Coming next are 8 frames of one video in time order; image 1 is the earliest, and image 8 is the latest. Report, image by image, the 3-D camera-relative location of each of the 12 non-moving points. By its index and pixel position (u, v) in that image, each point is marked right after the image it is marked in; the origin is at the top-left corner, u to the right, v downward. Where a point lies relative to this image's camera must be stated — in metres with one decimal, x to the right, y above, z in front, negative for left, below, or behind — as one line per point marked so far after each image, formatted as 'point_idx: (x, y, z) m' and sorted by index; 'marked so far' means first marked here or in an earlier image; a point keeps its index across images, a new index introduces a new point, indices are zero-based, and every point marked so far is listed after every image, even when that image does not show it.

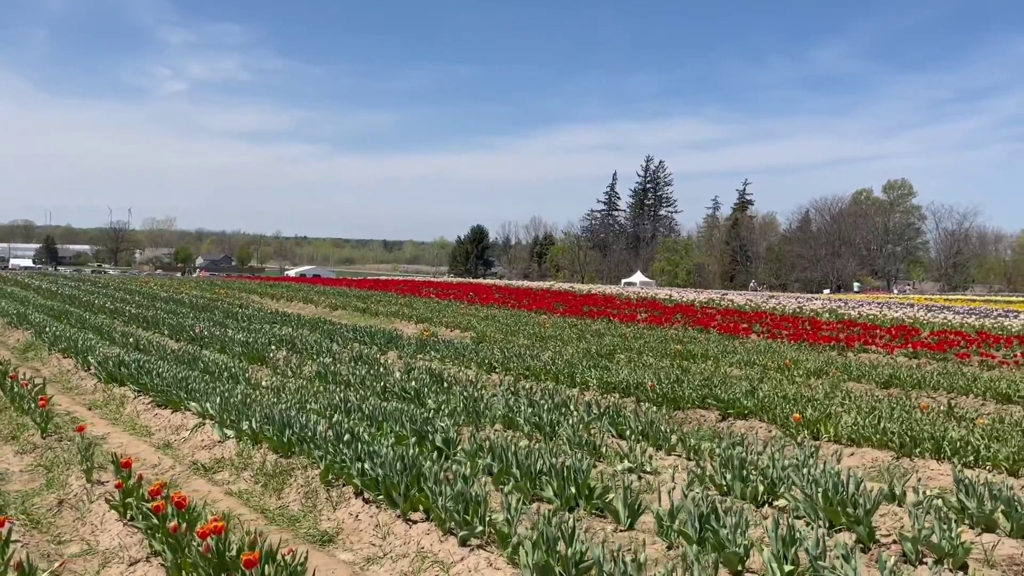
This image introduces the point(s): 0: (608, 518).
0: (+0.4, -1.0, +3.6) m
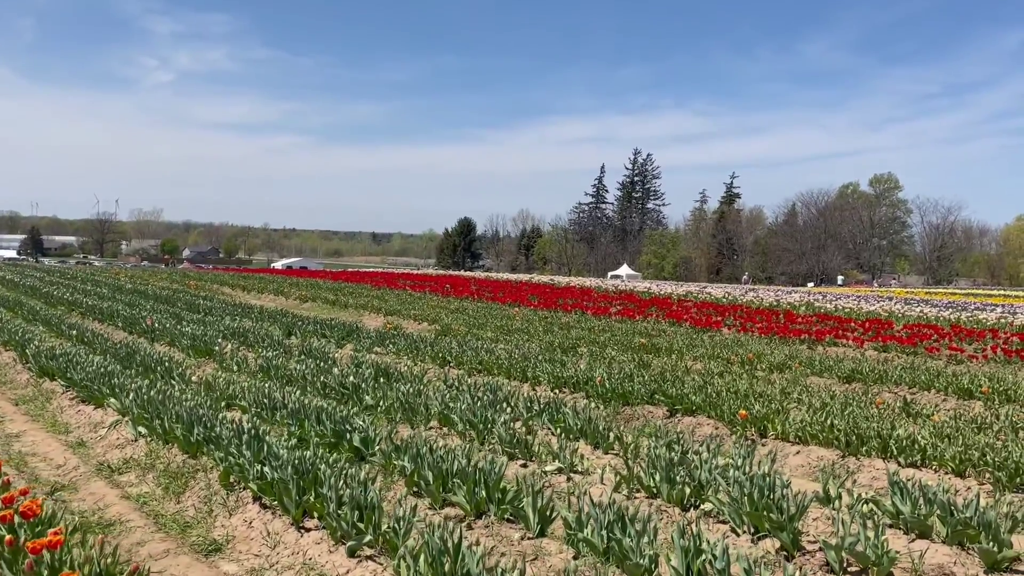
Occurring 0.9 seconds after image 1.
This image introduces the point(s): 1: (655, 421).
0: (0.0, -1.0, +3.3) m
1: (+1.0, -1.0, +5.7) m
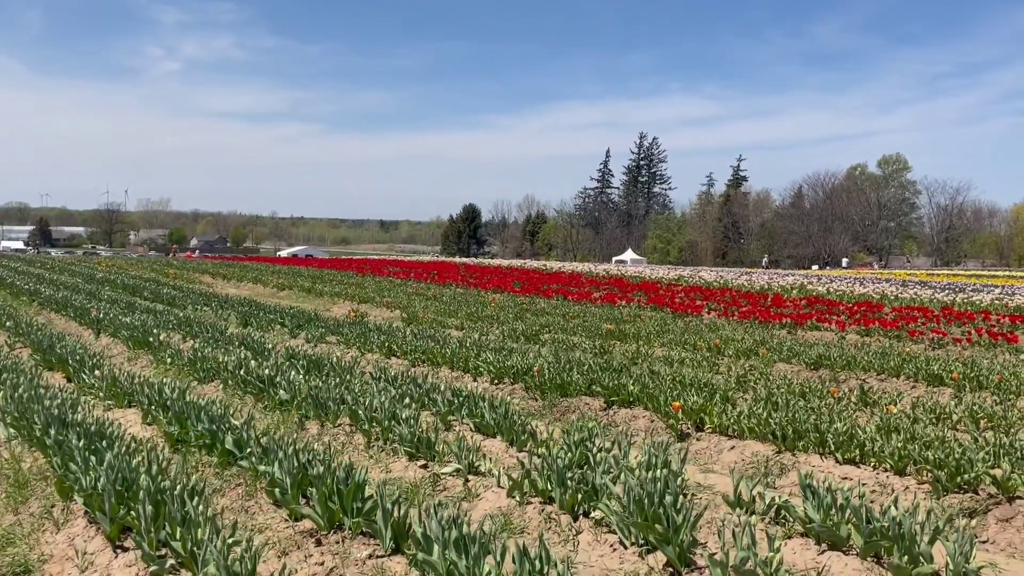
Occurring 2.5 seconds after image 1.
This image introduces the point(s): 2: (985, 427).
0: (-0.5, -0.9, +3.0) m
1: (+0.5, -0.9, +5.3) m
2: (+3.0, -0.9, +5.2) m
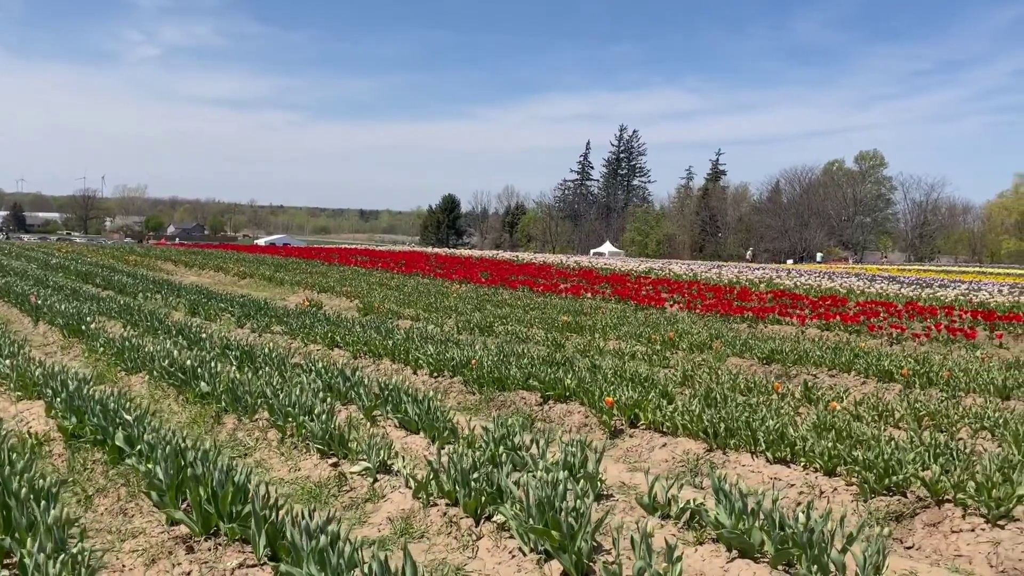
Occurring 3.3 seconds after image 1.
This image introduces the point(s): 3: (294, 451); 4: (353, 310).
0: (-0.9, -0.9, +2.7) m
1: (+0.1, -0.8, +5.2) m
2: (+2.5, -0.8, +5.1) m
3: (-1.1, -0.8, +4.1) m
4: (-2.2, -0.3, +11.2) m
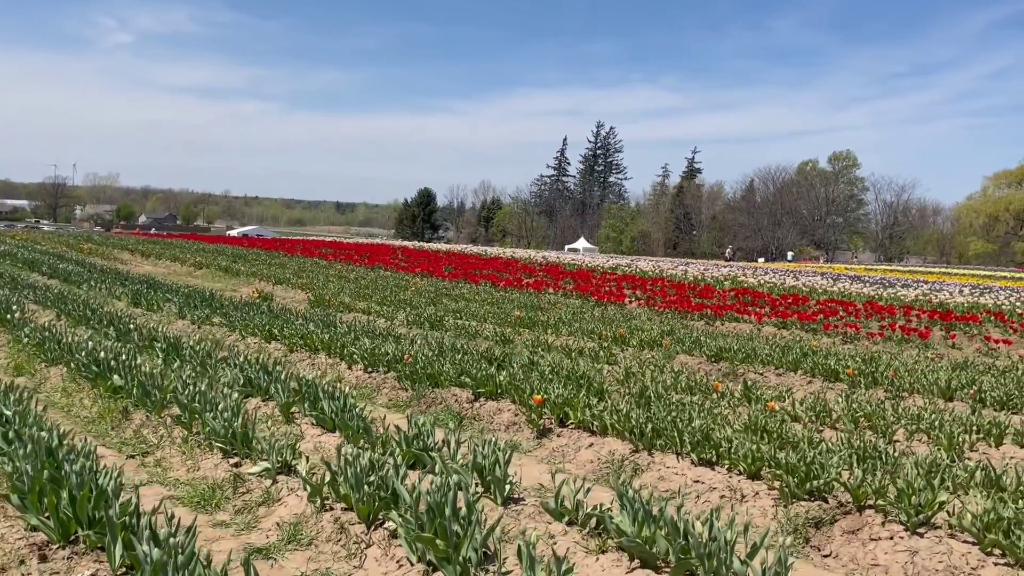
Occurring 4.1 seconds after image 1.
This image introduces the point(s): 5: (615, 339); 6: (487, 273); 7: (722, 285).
0: (-1.3, -0.8, +2.5) m
1: (-0.4, -0.8, +5.0) m
2: (+2.1, -0.8, +5.0) m
3: (-1.5, -0.8, +3.9) m
4: (-2.8, -0.2, +10.9) m
5: (+1.1, -0.5, +8.5) m
6: (-0.6, +0.3, +18.3) m
7: (+4.8, +0.1, +18.6) m
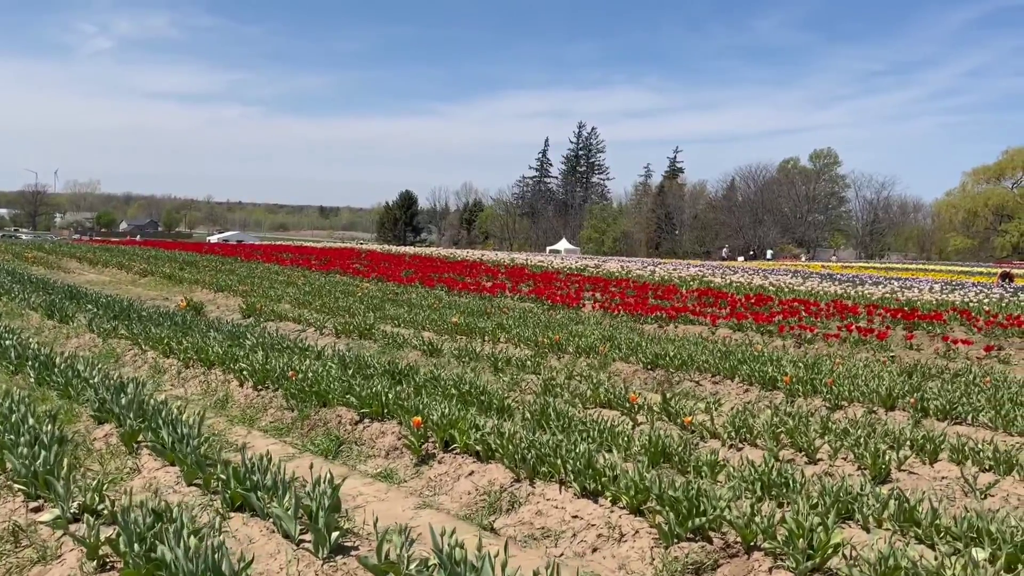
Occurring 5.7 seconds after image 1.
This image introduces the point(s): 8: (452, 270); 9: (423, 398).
0: (-1.8, -0.9, +2.0) m
1: (-1.0, -0.8, +4.5) m
2: (+1.5, -0.9, +4.5) m
3: (-2.1, -0.8, +3.4) m
4: (-3.5, -0.3, +10.4) m
5: (+0.4, -0.6, +8.1) m
6: (-1.4, +0.2, +17.8) m
7: (+3.9, +0.1, +18.2) m
8: (-1.5, +0.4, +20.0) m
9: (-0.5, -0.6, +4.7) m
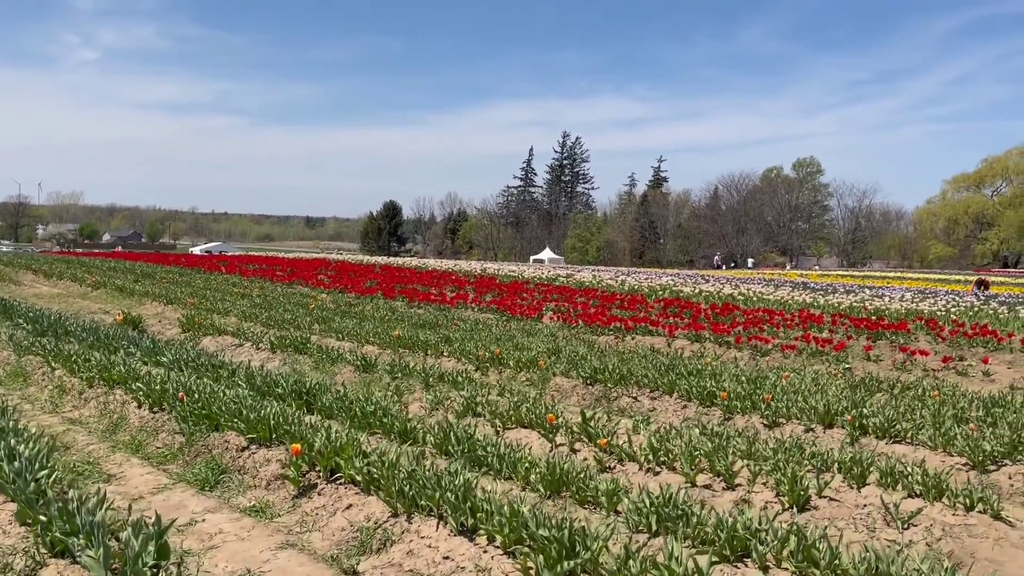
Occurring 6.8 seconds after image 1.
0: (-2.3, -0.9, +1.6) m
1: (-1.5, -0.9, +4.1) m
2: (+1.0, -0.9, +4.2) m
3: (-2.6, -0.9, +3.0) m
4: (-4.1, -0.5, +10.0) m
5: (-0.2, -0.7, +7.7) m
6: (-2.2, 0.0, +17.5) m
7: (+3.1, -0.1, +17.9) m
8: (-2.2, +0.2, +19.6) m
9: (-1.0, -0.7, +4.4) m
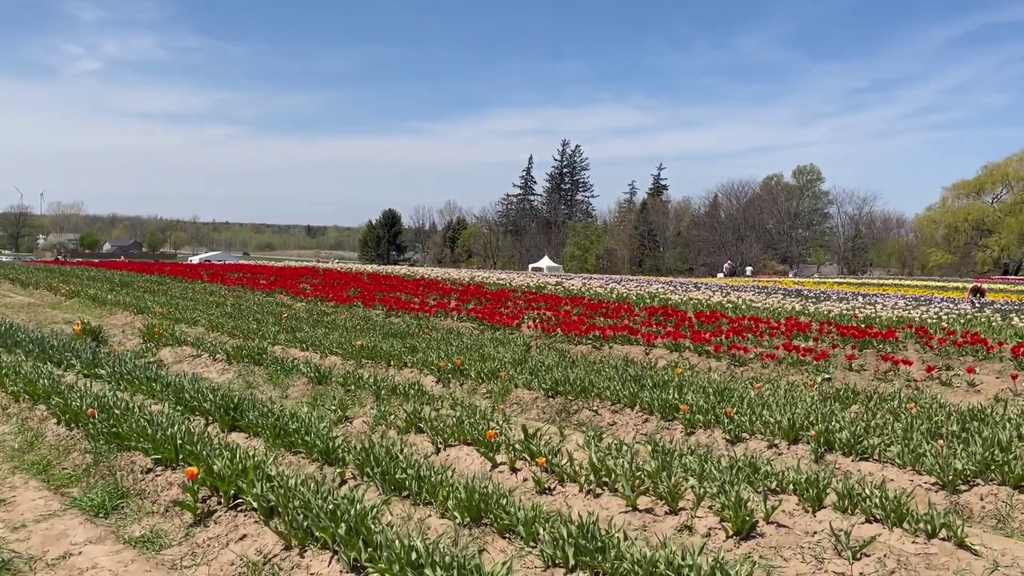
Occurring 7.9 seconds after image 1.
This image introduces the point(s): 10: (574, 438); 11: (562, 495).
0: (-2.7, -0.9, +1.3) m
1: (-1.9, -0.9, +3.8) m
2: (+0.6, -0.9, +3.9) m
3: (-3.0, -0.9, +2.7) m
4: (-4.5, -0.6, +9.7) m
5: (-0.5, -0.7, +7.4) m
6: (-2.5, -0.2, +17.2) m
7: (+2.8, -0.3, +17.6) m
8: (-2.6, 0.0, +19.3) m
9: (-1.4, -0.8, +4.0) m
10: (+0.4, -0.9, +5.1) m
11: (+0.3, -0.9, +3.9) m
